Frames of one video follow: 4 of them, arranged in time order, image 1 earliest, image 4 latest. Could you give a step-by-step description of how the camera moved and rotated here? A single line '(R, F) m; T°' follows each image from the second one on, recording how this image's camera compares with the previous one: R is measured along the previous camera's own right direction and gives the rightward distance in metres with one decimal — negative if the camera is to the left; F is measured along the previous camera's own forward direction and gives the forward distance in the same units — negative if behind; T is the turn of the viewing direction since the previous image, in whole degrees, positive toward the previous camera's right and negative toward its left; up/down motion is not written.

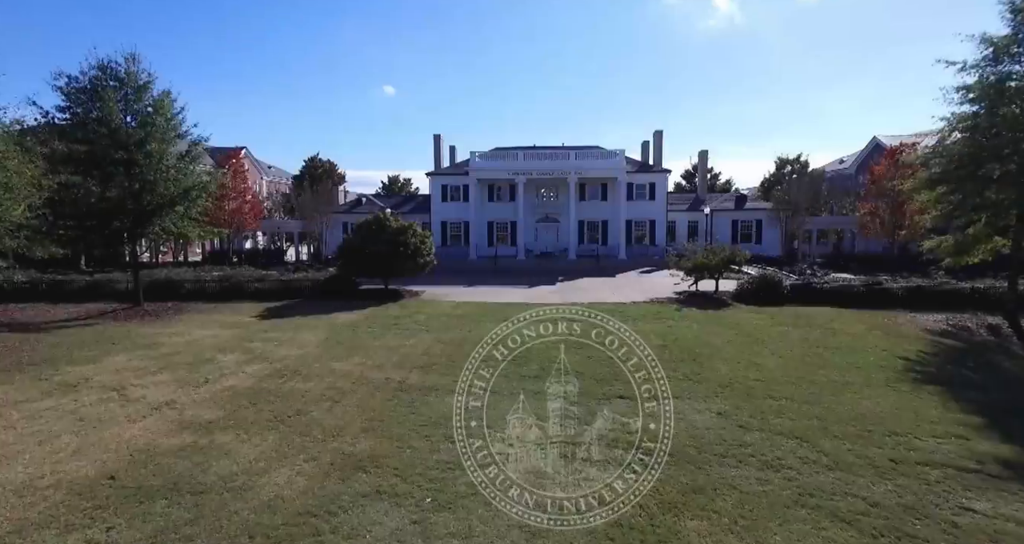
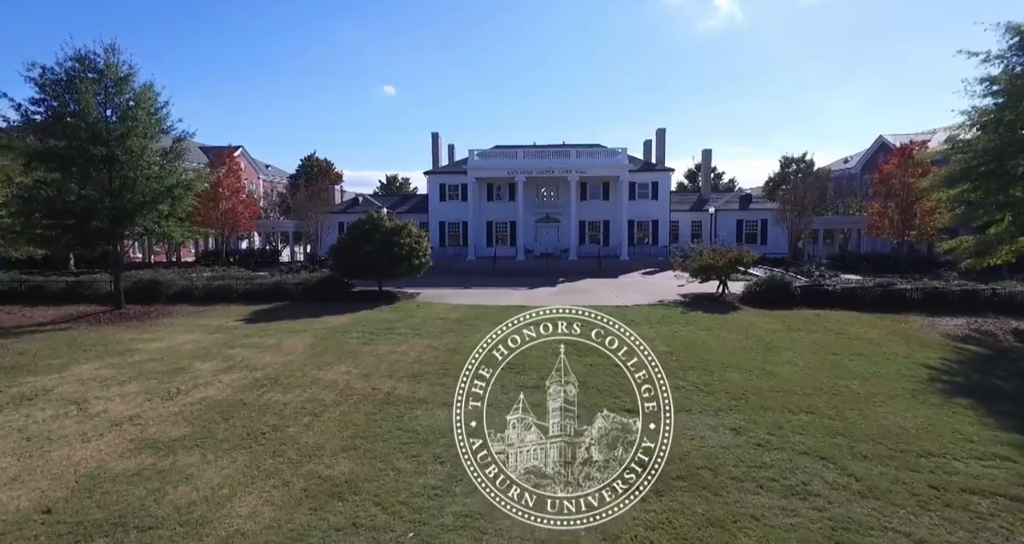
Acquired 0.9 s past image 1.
(+0.1, +0.7) m; 0°
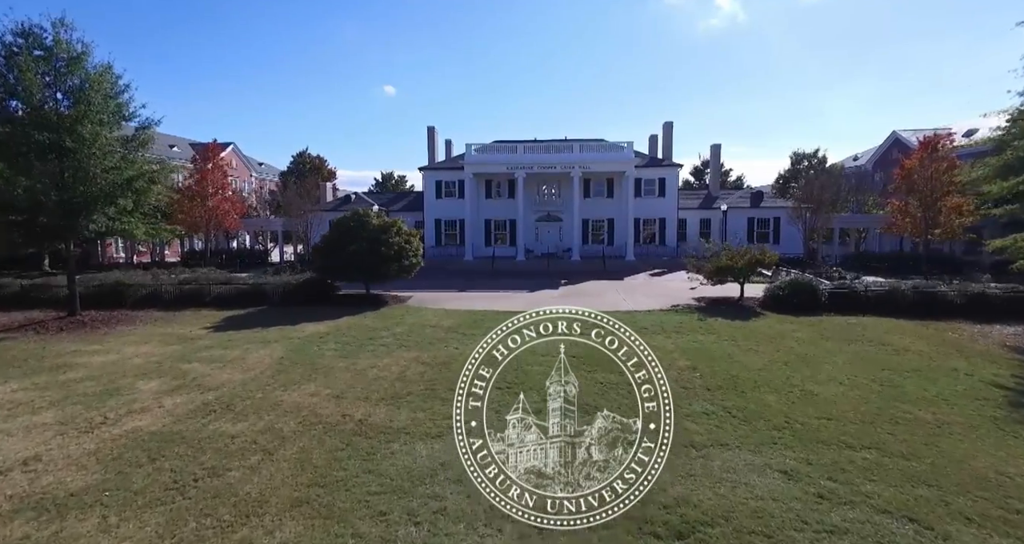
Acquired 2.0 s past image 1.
(0.0, +1.5) m; 0°
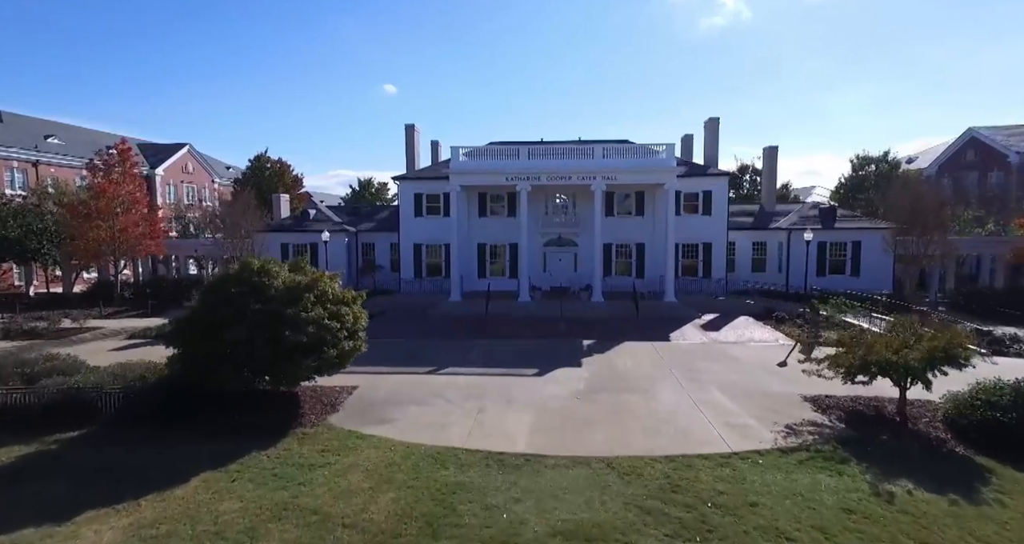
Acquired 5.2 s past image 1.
(0.0, +6.9) m; 0°
